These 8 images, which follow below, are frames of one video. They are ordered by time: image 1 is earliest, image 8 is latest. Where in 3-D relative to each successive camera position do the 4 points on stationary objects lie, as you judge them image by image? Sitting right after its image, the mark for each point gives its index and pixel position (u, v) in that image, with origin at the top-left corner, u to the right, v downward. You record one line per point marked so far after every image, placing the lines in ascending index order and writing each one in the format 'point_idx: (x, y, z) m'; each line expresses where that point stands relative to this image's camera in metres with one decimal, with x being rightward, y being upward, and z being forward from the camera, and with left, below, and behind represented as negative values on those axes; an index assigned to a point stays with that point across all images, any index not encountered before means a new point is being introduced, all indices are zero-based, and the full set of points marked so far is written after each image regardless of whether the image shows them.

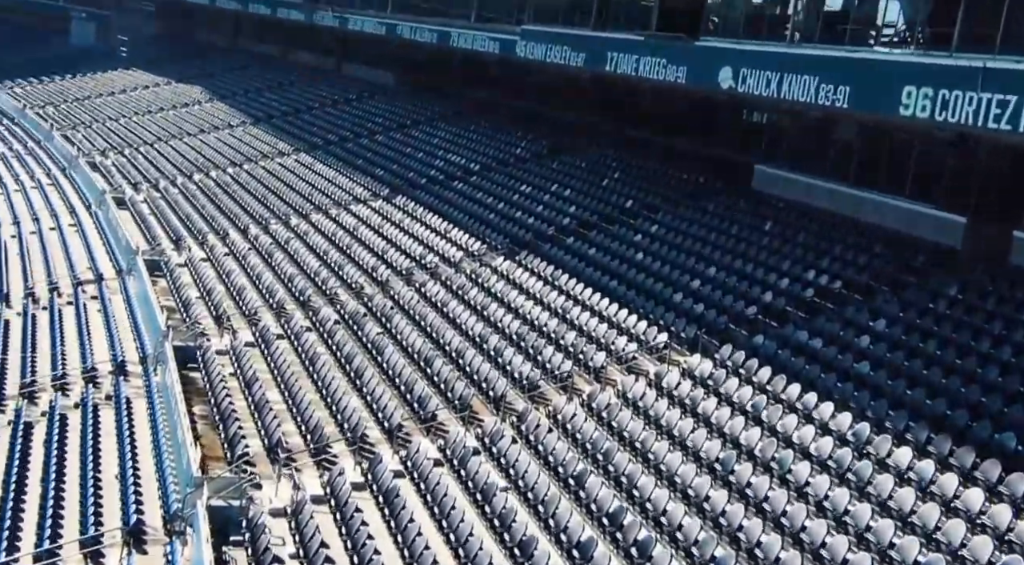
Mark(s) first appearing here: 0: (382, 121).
0: (-2.4, +3.0, +16.8) m
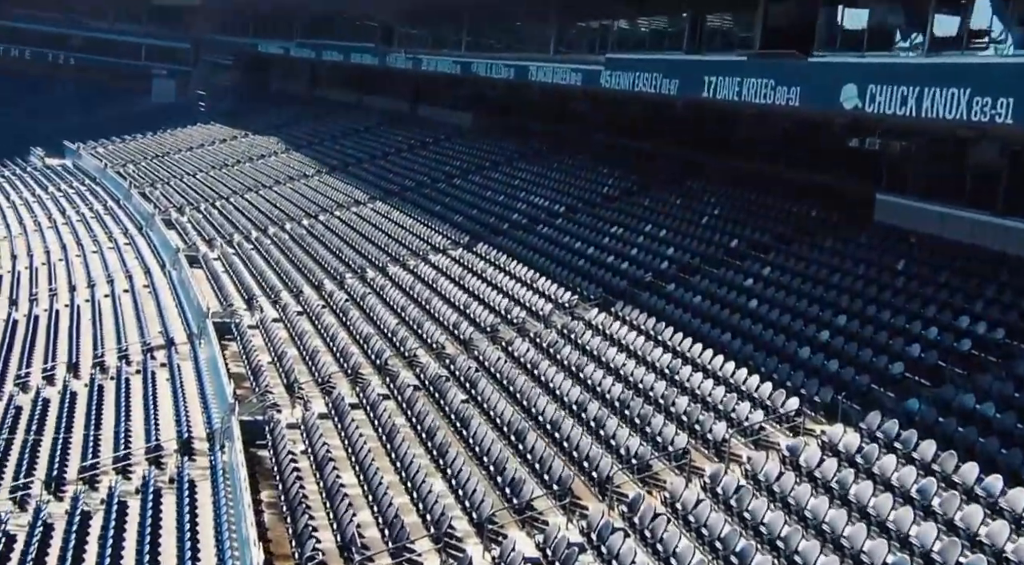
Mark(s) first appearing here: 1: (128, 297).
0: (-0.9, +2.1, +16.1) m
1: (-5.5, -0.2, +12.9) m
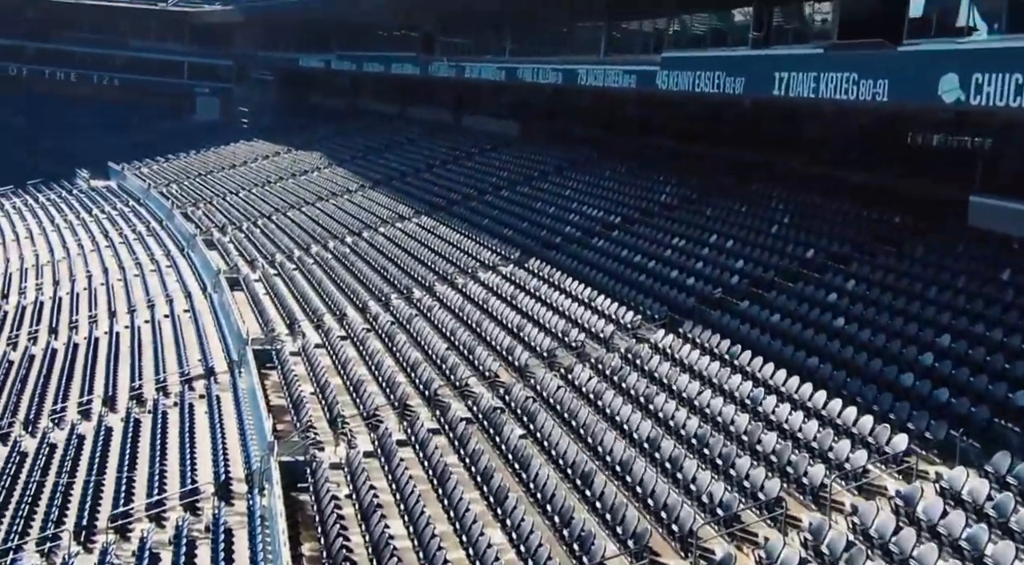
0: (-0.1, +1.8, +15.5) m
1: (-4.8, -0.6, +12.4) m
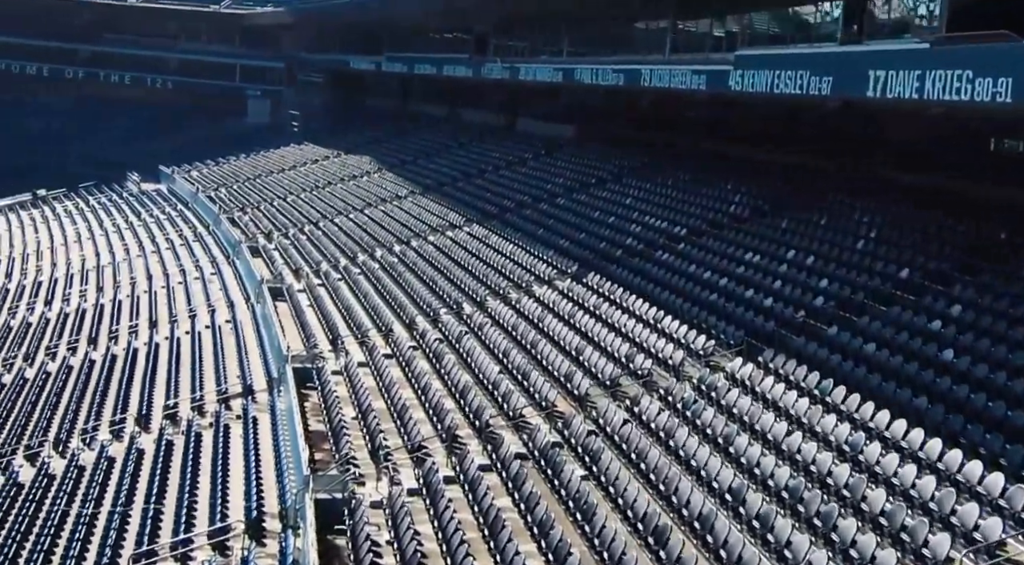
0: (+0.8, +1.6, +14.7) m
1: (-4.0, -0.7, +11.9) m
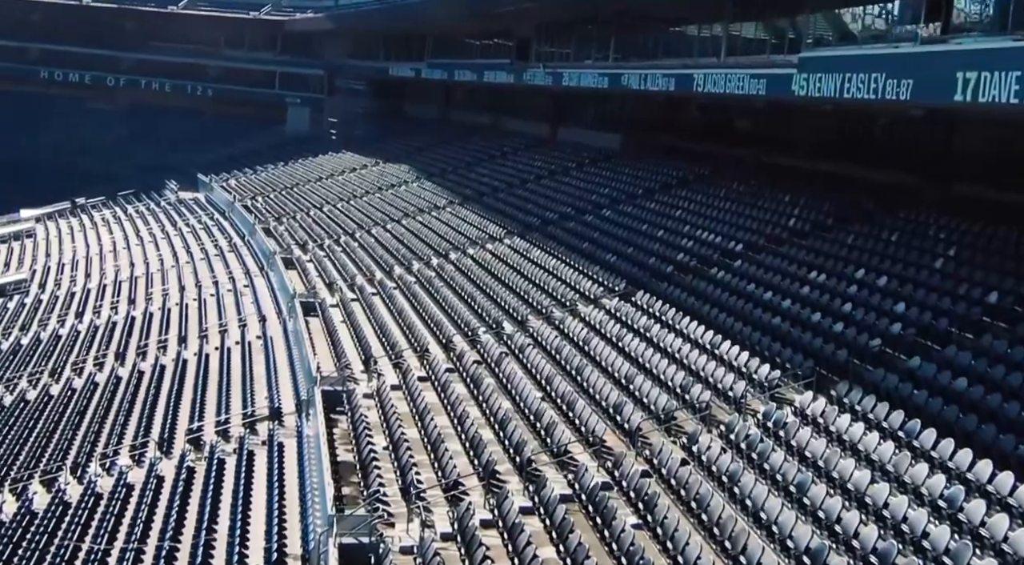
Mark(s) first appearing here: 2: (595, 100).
0: (+1.5, +1.4, +14.0) m
1: (-3.5, -0.9, +11.5) m
2: (+1.7, +3.7, +18.3) m
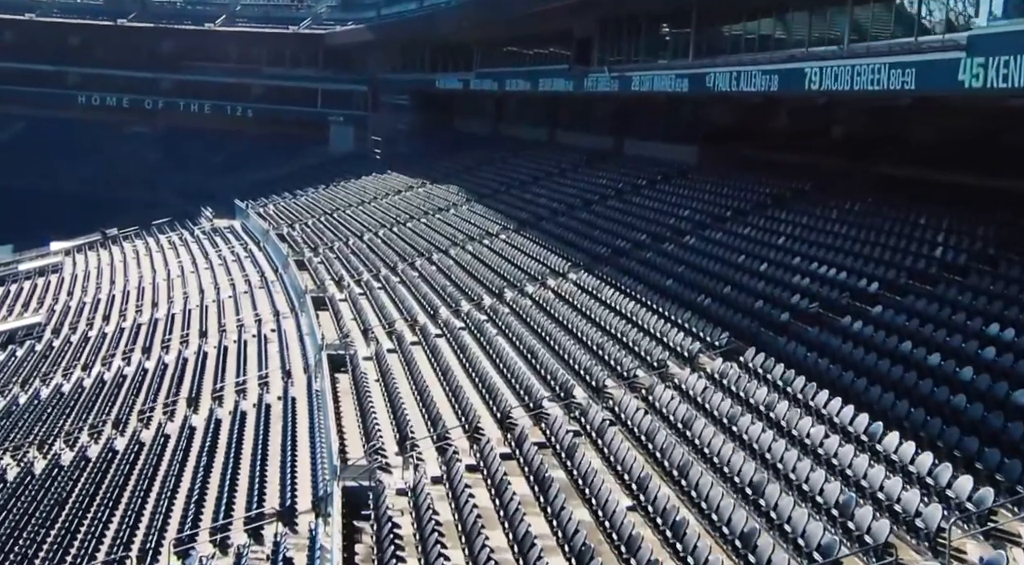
0: (+2.4, +0.9, +11.9) m
1: (-2.8, -1.4, +9.6) m
2: (+2.7, +3.1, +16.2) m
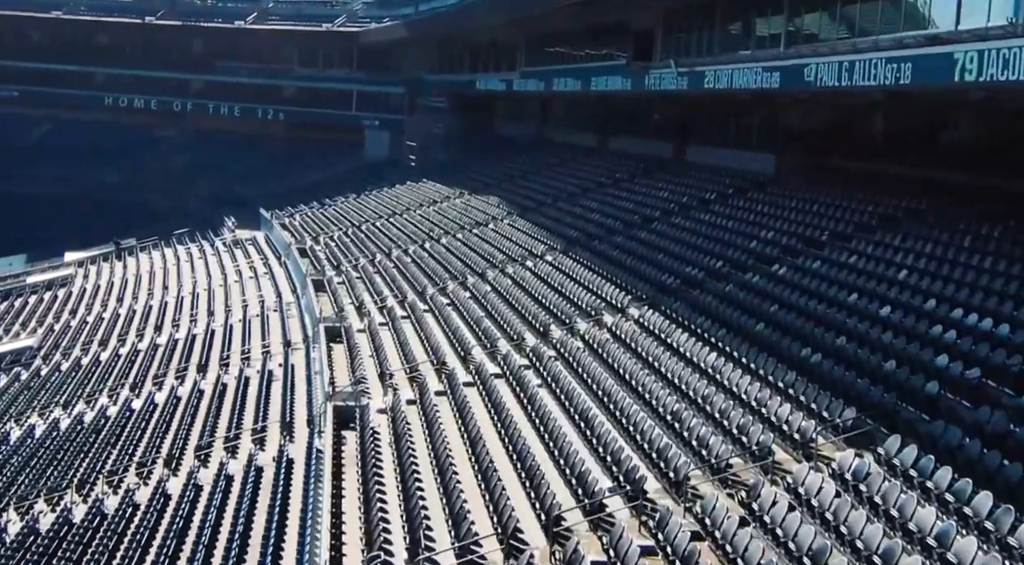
0: (+2.9, +0.5, +9.8) m
1: (-2.4, -1.8, +7.7) m
2: (+3.5, +2.7, +14.1) m
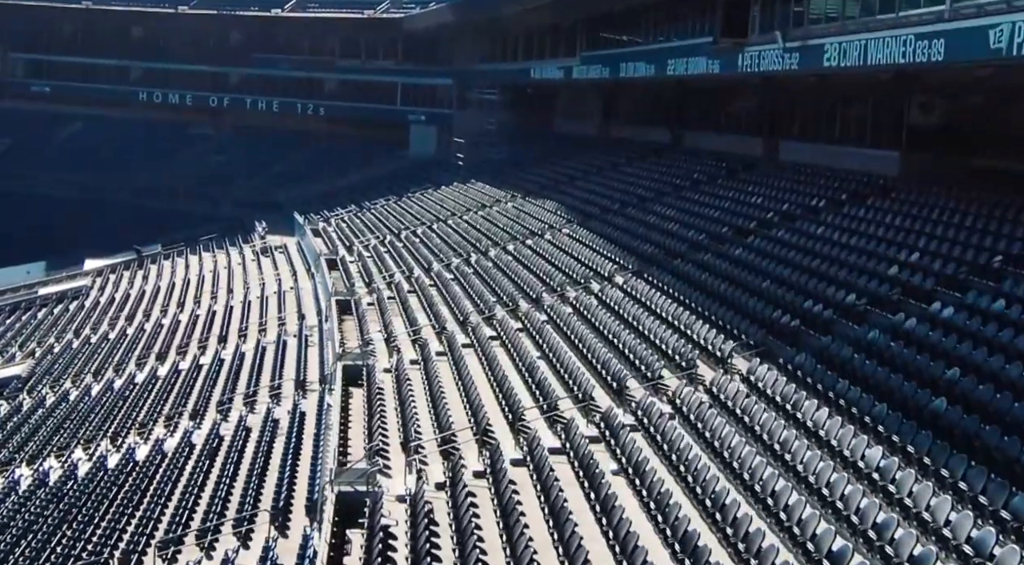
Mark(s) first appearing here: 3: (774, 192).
0: (+3.4, +0.1, +7.3) m
1: (-1.9, -2.1, +5.6) m
2: (+4.3, +2.4, +11.5) m
3: (+3.2, +1.1, +11.1) m
